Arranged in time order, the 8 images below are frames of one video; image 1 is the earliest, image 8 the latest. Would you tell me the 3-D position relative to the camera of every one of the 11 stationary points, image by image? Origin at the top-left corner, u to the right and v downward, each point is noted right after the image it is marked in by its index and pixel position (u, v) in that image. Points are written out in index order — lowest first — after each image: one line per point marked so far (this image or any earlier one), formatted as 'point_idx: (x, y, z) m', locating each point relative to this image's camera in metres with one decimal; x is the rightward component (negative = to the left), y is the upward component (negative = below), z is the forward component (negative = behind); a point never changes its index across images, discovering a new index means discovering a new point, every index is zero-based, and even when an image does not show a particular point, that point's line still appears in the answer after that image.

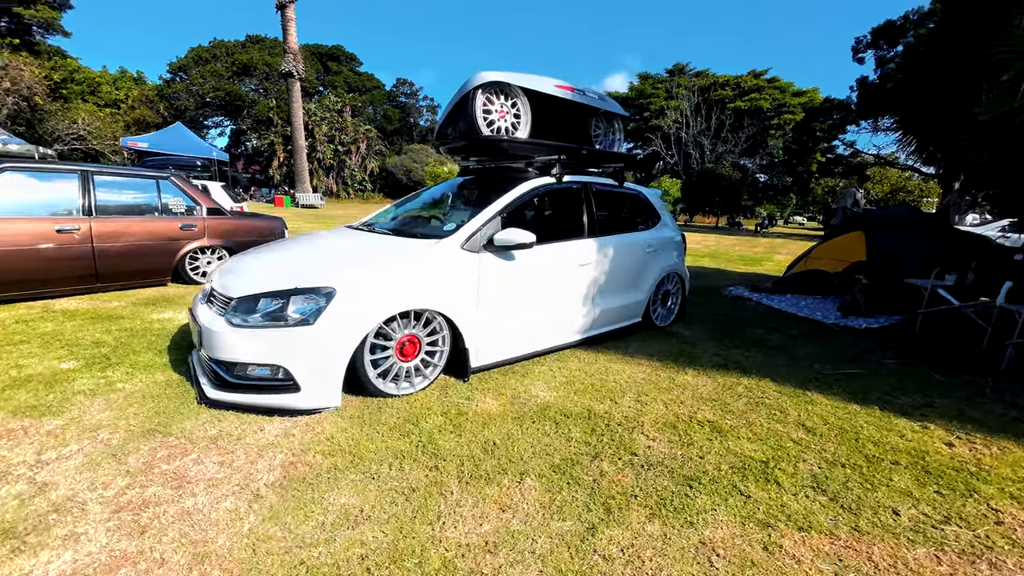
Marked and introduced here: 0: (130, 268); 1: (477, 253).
0: (-4.3, +0.2, +4.8) m
1: (-0.2, +0.2, +2.9) m
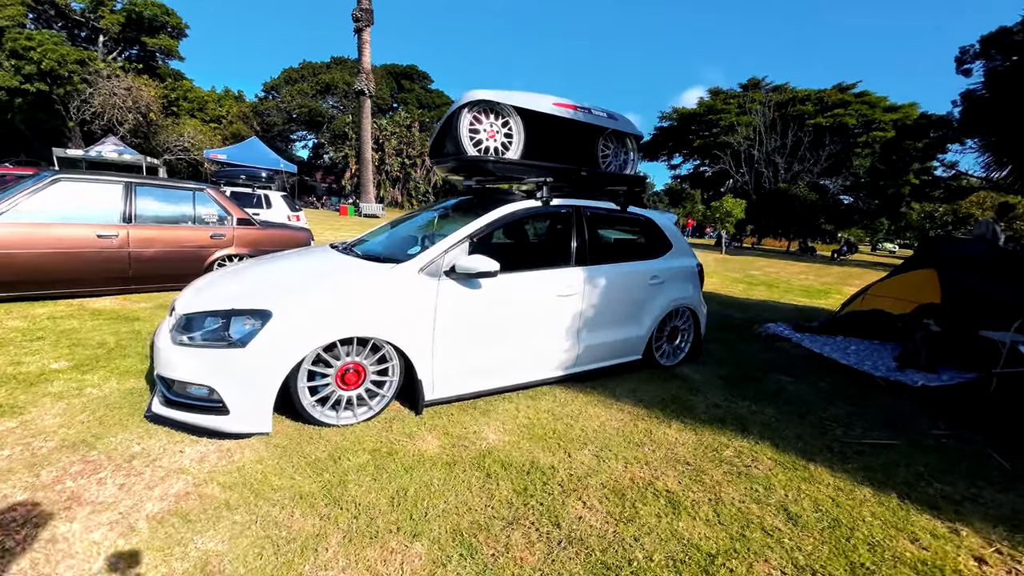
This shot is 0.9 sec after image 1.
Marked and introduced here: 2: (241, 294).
0: (-4.2, +0.2, +5.2) m
1: (-0.5, +0.1, +2.8) m
2: (-1.5, 0.0, +2.5) m
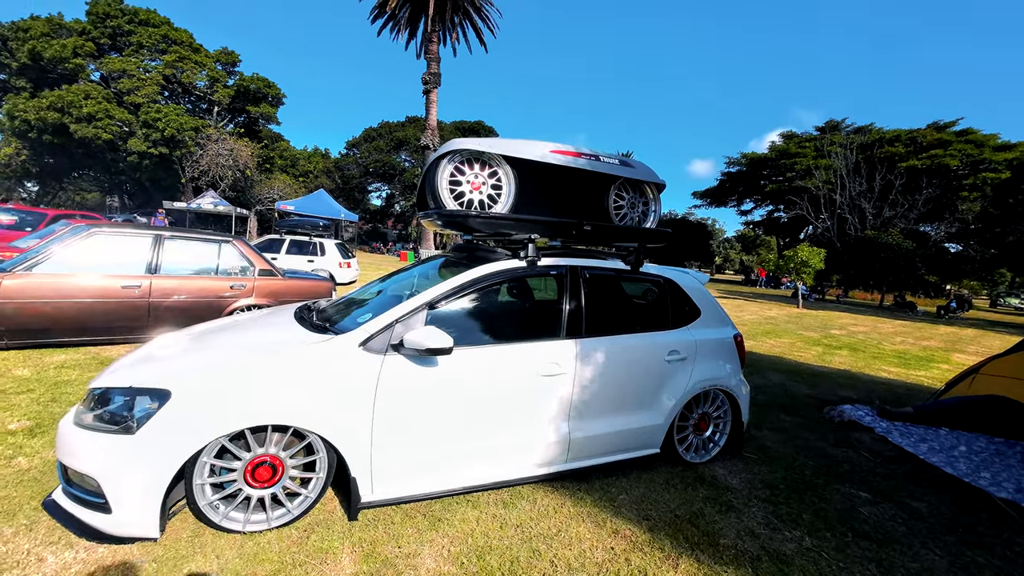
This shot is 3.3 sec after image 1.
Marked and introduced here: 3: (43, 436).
0: (-4.1, -0.4, +5.2) m
1: (-0.7, -0.4, +2.3) m
2: (-1.8, -0.4, +2.2) m
3: (-3.1, -1.0, +2.9) m
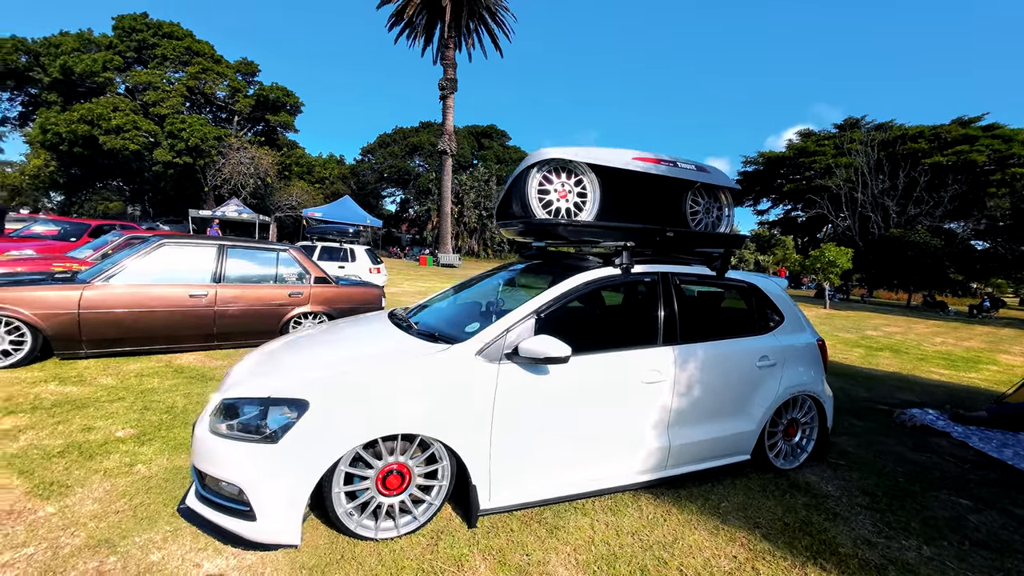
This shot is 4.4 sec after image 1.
0: (-3.4, -0.5, +5.3) m
1: (-0.1, -0.4, +2.4) m
2: (-1.2, -0.4, +2.2) m
3: (-2.4, -1.1, +2.9) m
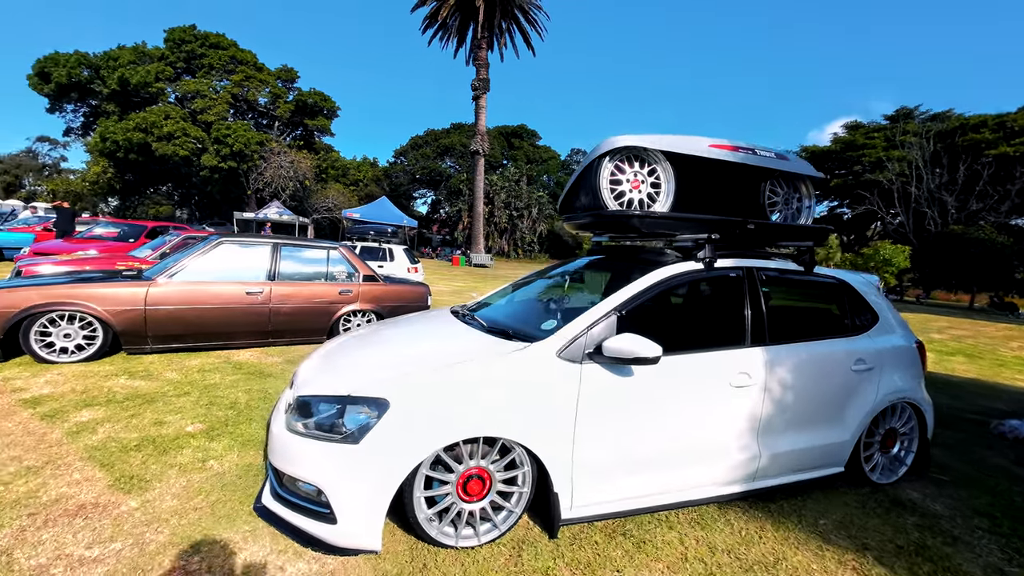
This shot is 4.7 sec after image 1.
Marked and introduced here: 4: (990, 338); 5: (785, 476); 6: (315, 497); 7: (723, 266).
0: (-2.7, -0.5, +5.4) m
1: (+0.3, -0.4, +2.2) m
2: (-0.8, -0.4, +2.2) m
3: (-2.0, -1.0, +2.9) m
4: (+12.8, -1.3, +11.5) m
5: (+1.7, -1.2, +2.7) m
6: (-0.9, -1.0, +2.0) m
7: (+1.3, +0.1, +2.8) m
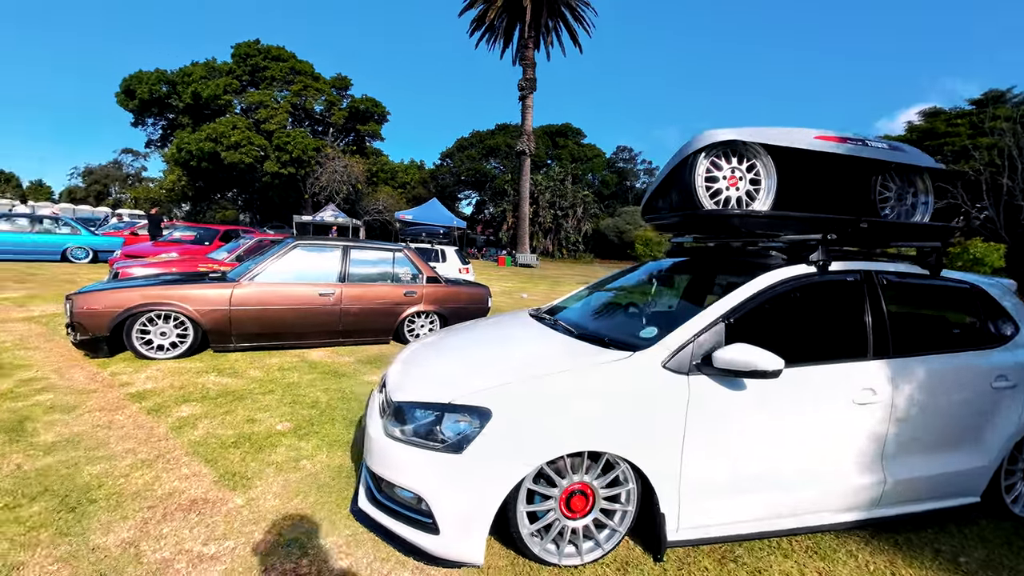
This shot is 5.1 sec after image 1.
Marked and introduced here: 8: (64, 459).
0: (-1.9, -0.5, +5.5) m
1: (+0.8, -0.4, +2.1) m
2: (-0.3, -0.4, +2.1) m
3: (-1.4, -1.1, +3.0) m
4: (+14.1, -1.4, +10.1) m
5: (+2.2, -1.2, +2.4) m
6: (-0.4, -1.0, +2.0) m
7: (+1.9, +0.1, +2.5) m
8: (-2.7, -1.0, +2.6) m
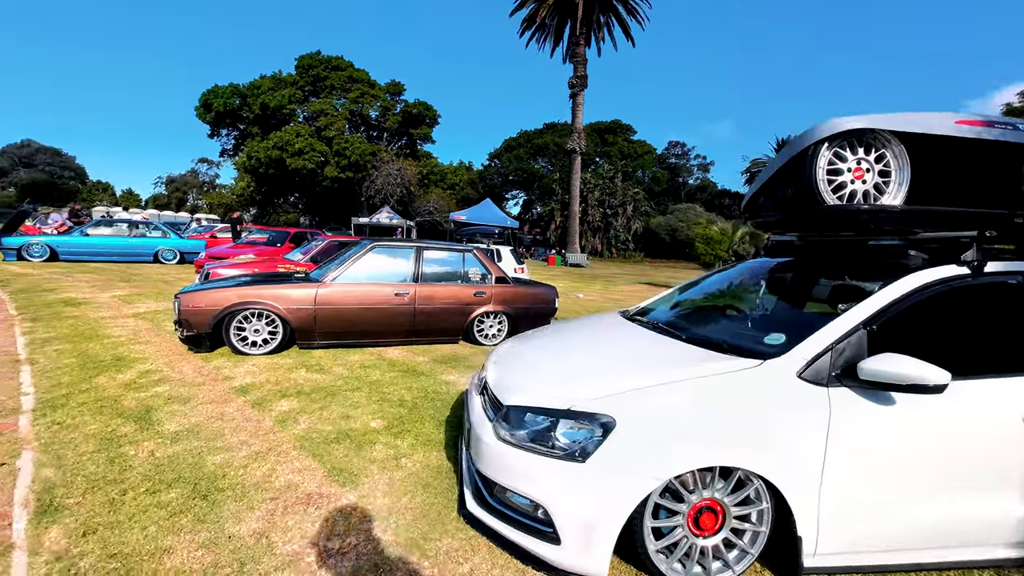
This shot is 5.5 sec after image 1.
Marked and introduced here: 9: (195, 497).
0: (-1.0, -0.5, +5.6) m
1: (+1.4, -0.4, +1.9) m
2: (+0.3, -0.5, +2.1) m
3: (-0.8, -1.1, +3.1) m
4: (+15.5, -1.5, +8.5) m
5: (+2.8, -1.2, +2.1) m
6: (+0.1, -1.0, +1.9) m
7: (+2.5, +0.1, +2.2) m
8: (-2.1, -1.0, +2.8) m
9: (-1.7, -1.1, +2.3) m
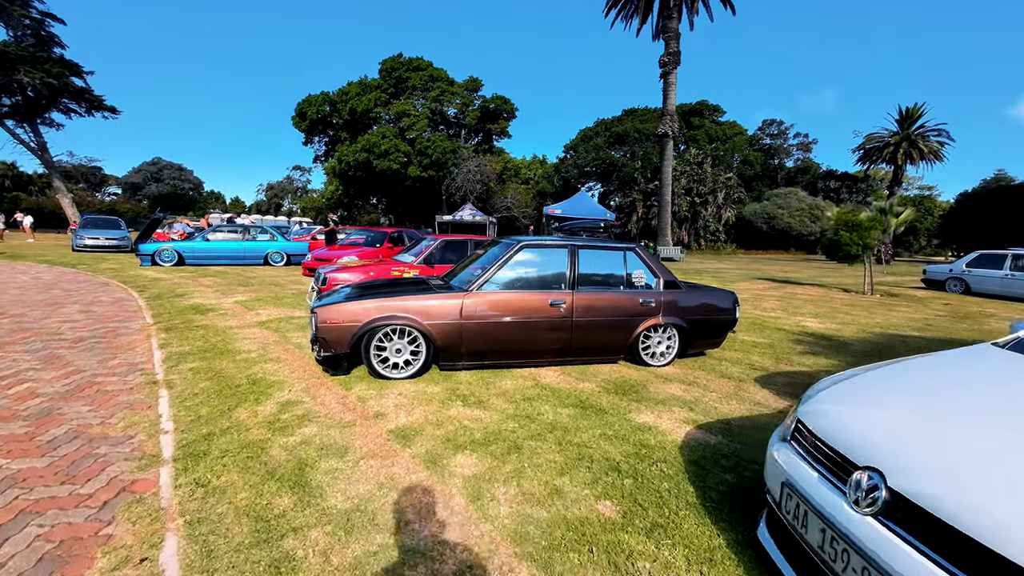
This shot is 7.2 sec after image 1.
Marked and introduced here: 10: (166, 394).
0: (+0.9, -0.6, +4.6) m
1: (+2.6, -0.5, +0.5) m
2: (+1.6, -0.6, +0.8) m
3: (+0.7, -1.2, +2.0) m
4: (+17.6, -1.4, +4.9) m
5: (+4.1, -1.3, +0.4) m
6: (+1.4, -1.1, +0.7) m
7: (+3.8, 0.0, +0.6) m
8: (-0.6, -1.2, +1.9) m
9: (-0.3, -1.2, +1.4) m
10: (-3.0, -0.9, +3.7) m
